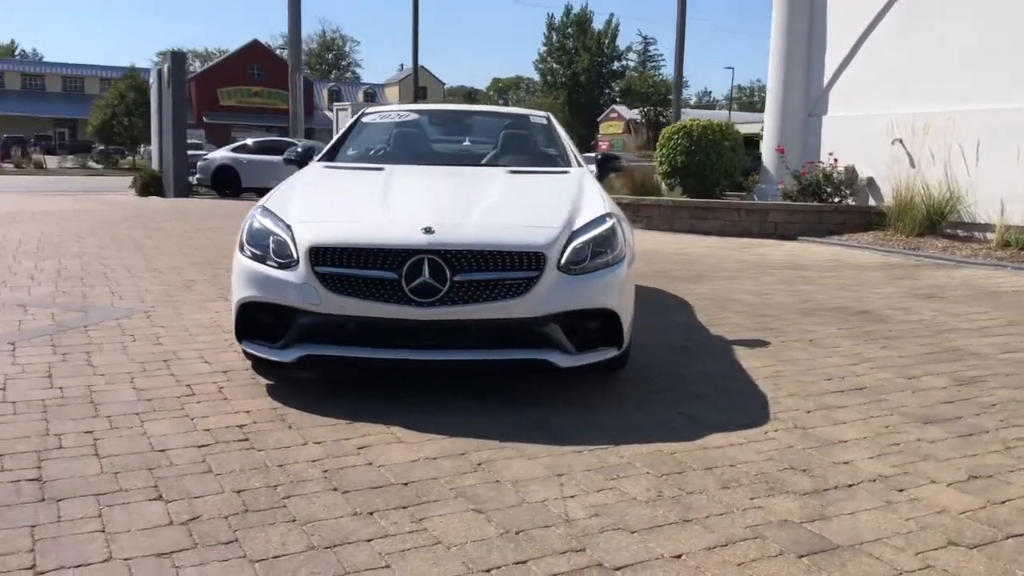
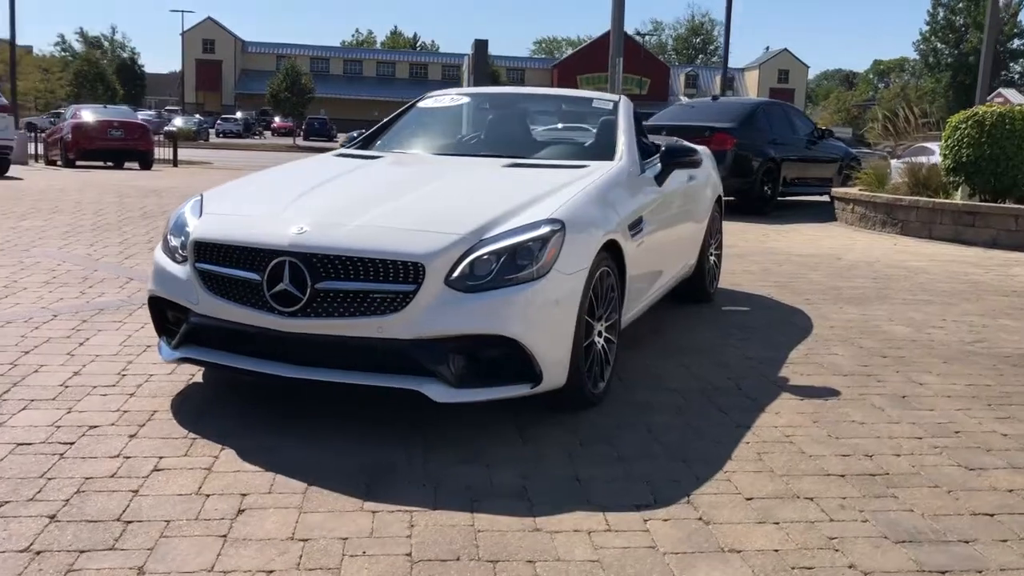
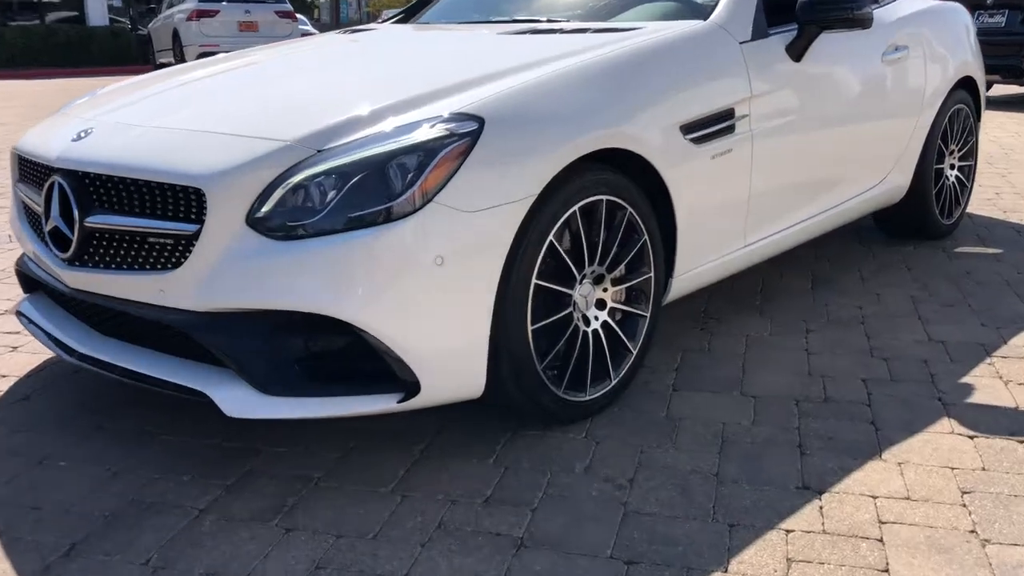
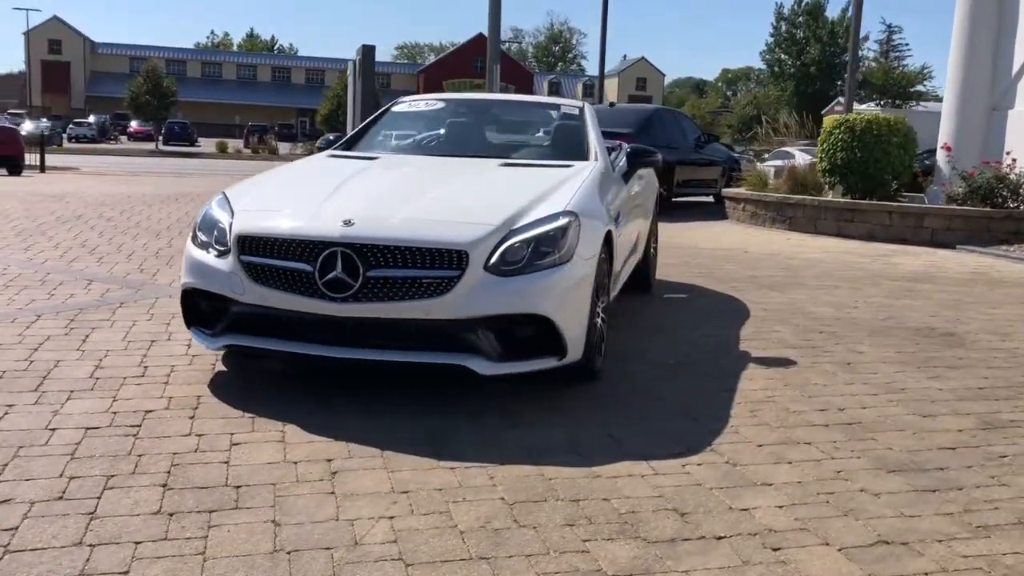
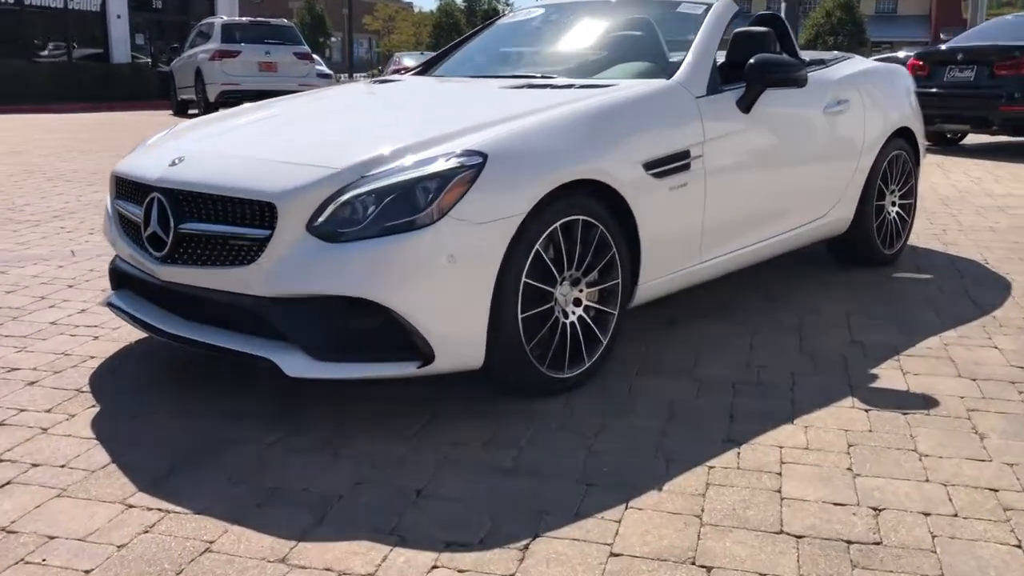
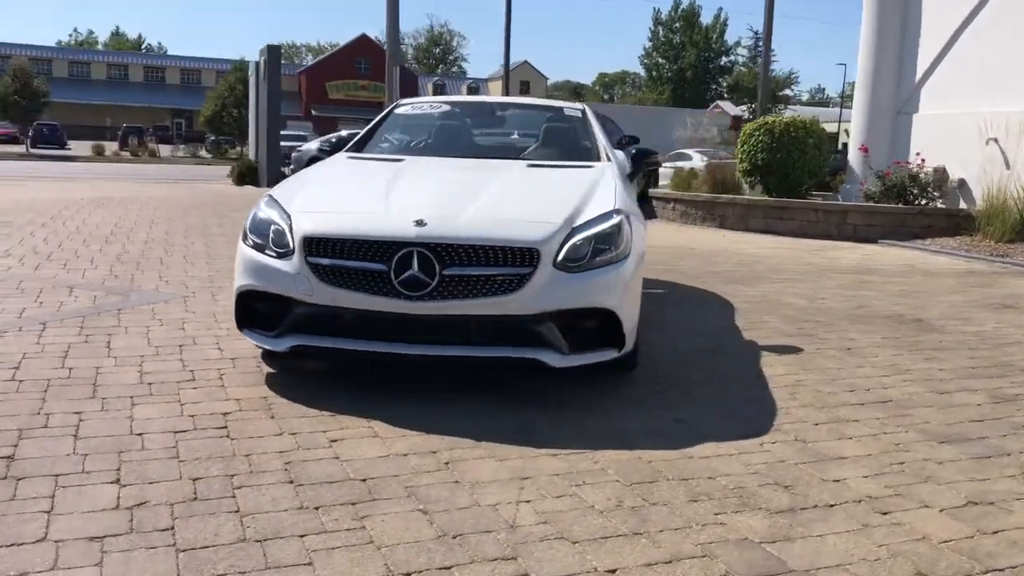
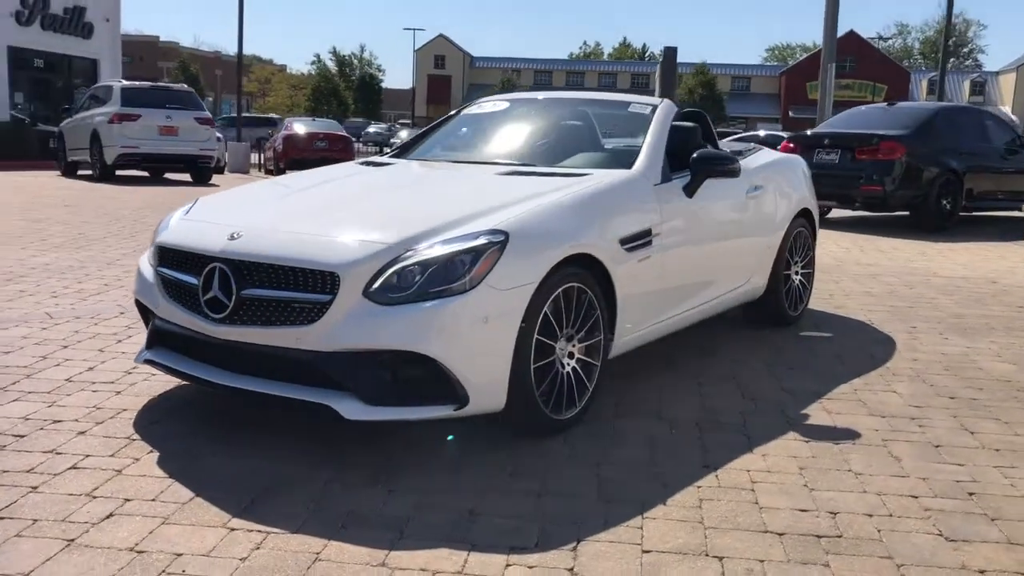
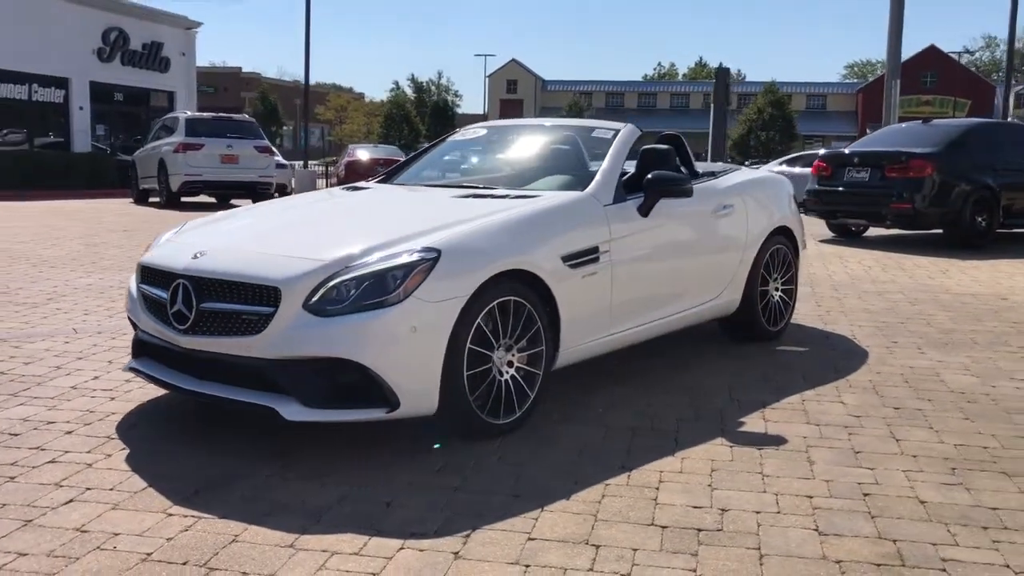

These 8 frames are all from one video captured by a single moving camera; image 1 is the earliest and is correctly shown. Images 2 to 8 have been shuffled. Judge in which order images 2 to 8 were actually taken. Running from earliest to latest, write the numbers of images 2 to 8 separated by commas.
6, 4, 2, 7, 8, 5, 3
